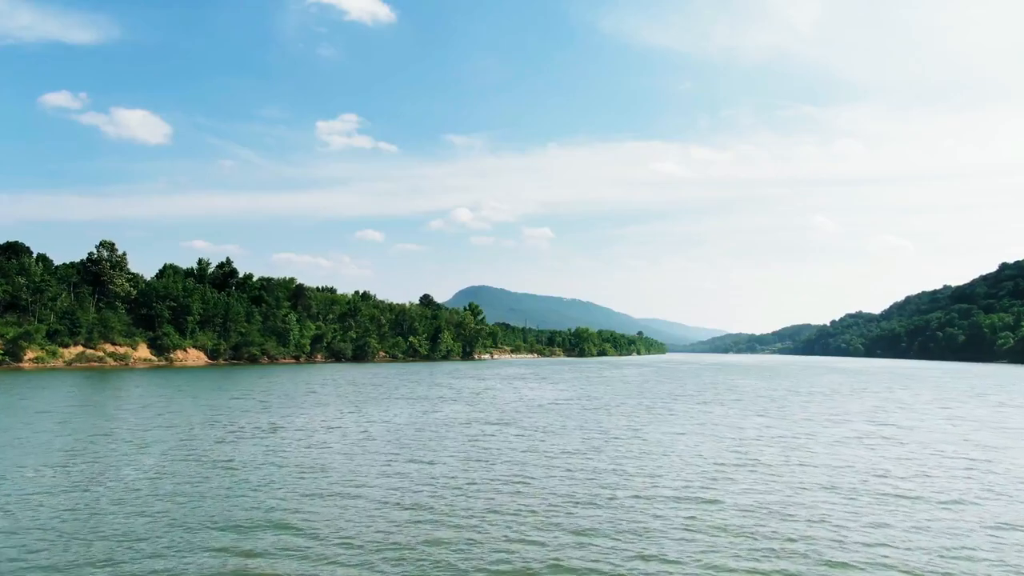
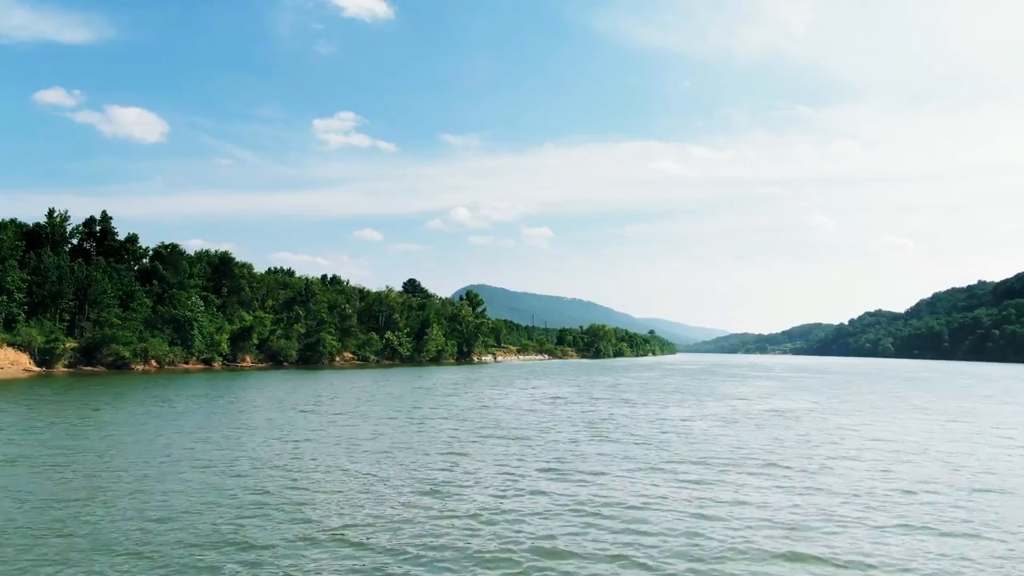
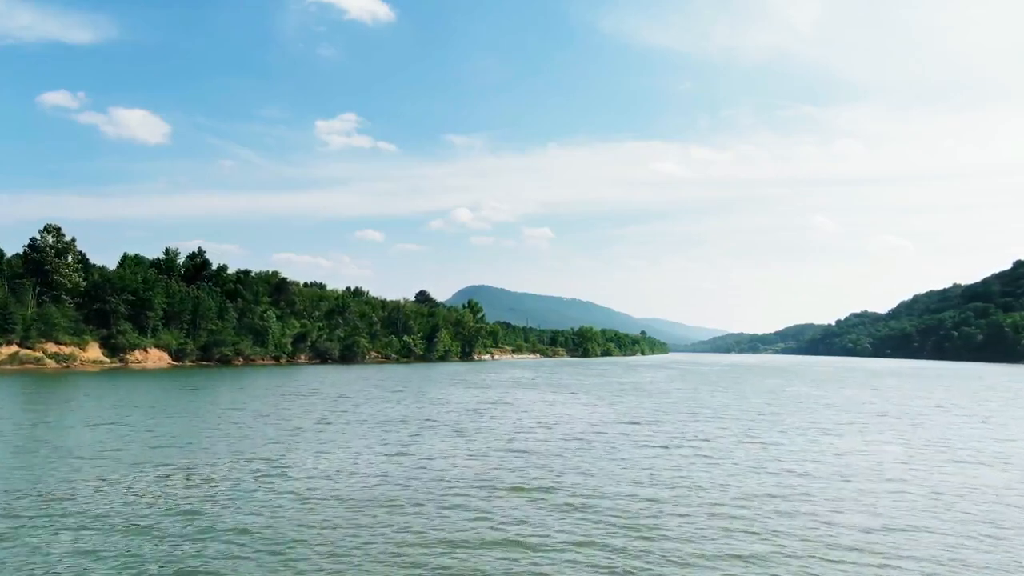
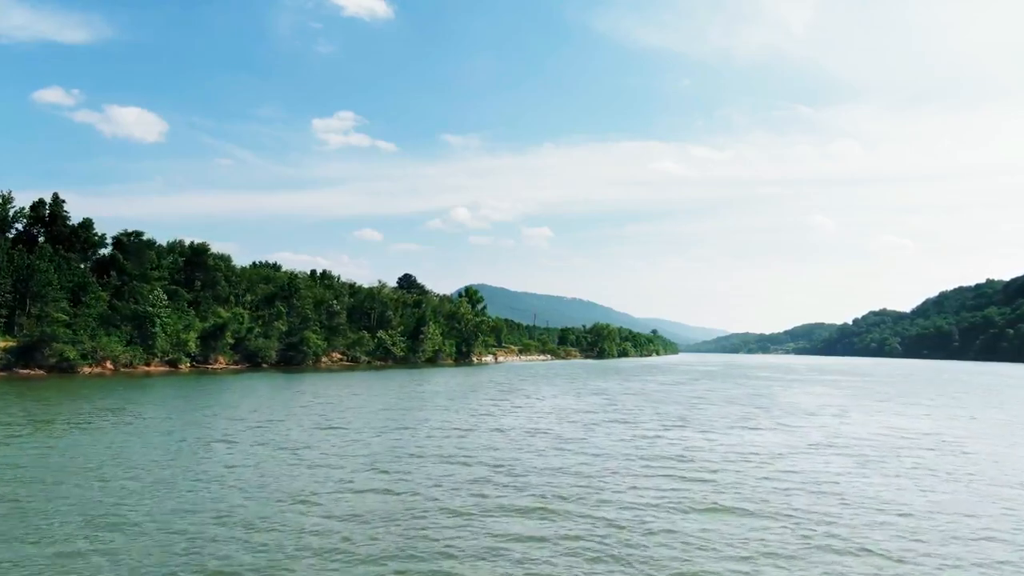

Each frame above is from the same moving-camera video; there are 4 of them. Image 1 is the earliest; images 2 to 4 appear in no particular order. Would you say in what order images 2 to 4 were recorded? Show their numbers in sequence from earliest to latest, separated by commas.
3, 2, 4
